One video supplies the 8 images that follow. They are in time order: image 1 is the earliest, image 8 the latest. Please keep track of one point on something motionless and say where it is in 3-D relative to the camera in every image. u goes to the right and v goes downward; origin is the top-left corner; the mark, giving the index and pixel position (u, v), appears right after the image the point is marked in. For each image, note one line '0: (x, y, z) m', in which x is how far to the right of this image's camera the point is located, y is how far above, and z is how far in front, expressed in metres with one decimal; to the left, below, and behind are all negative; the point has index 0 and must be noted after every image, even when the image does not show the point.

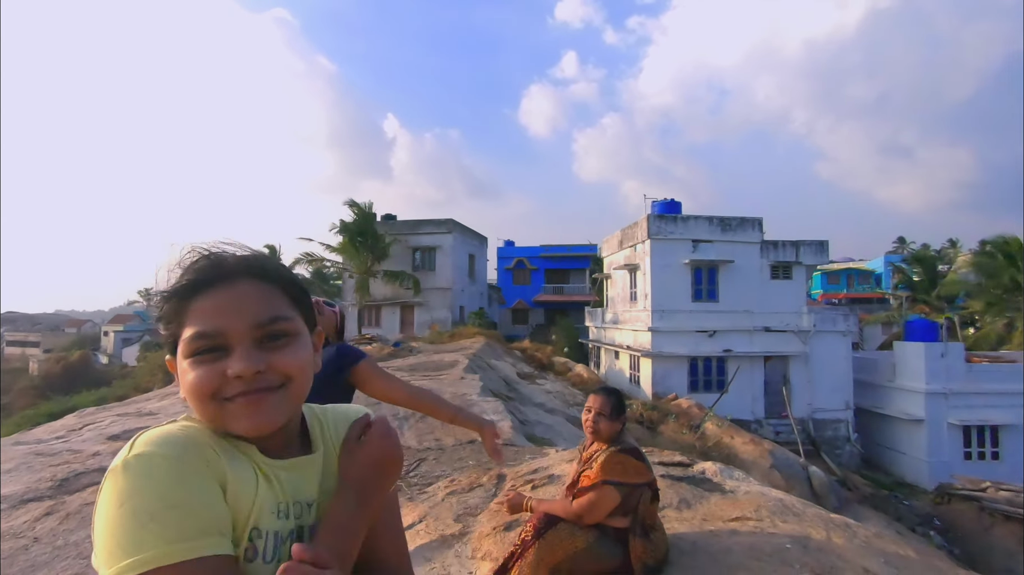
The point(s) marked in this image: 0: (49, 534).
0: (-3.9, -2.1, +5.0) m
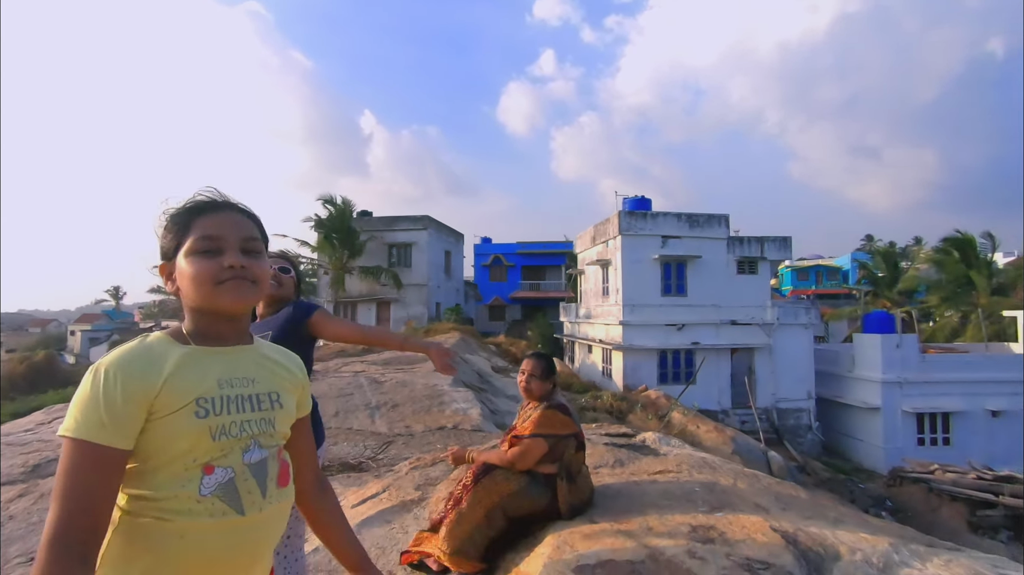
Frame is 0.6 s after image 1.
0: (-4.2, -2.0, +5.2) m
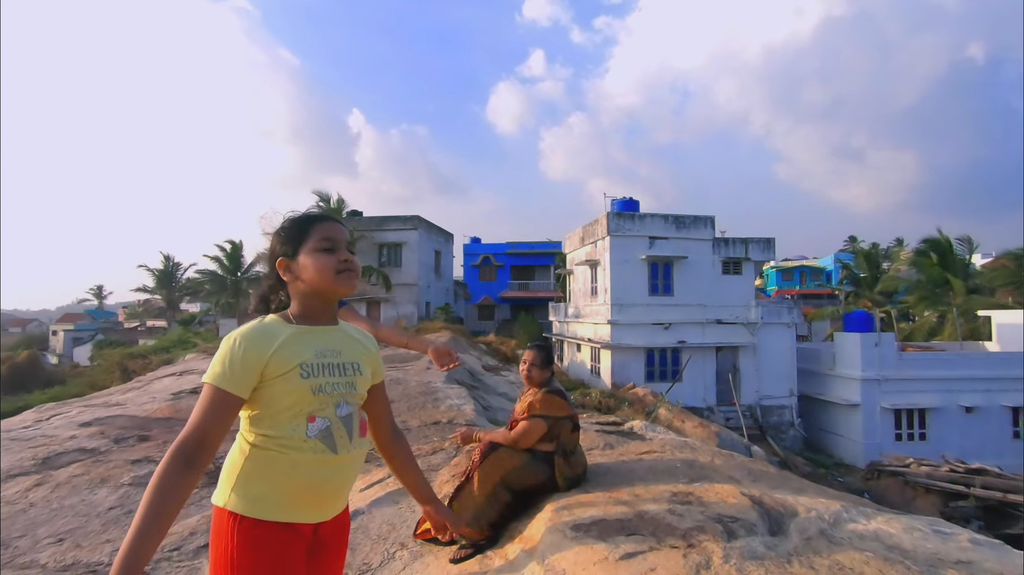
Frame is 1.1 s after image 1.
0: (-4.3, -1.9, +5.5) m
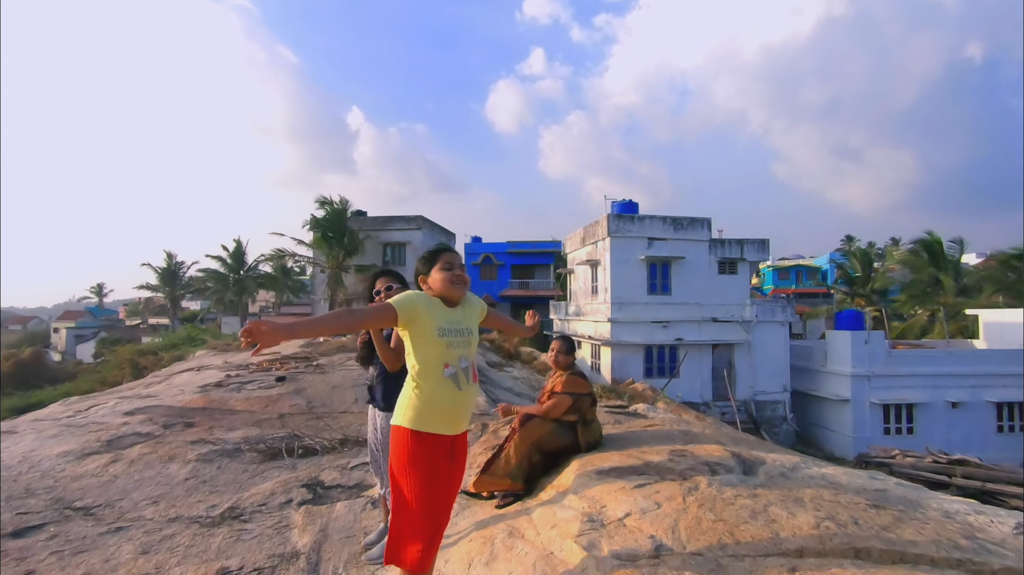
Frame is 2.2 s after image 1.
0: (-4.1, -2.0, +6.3) m
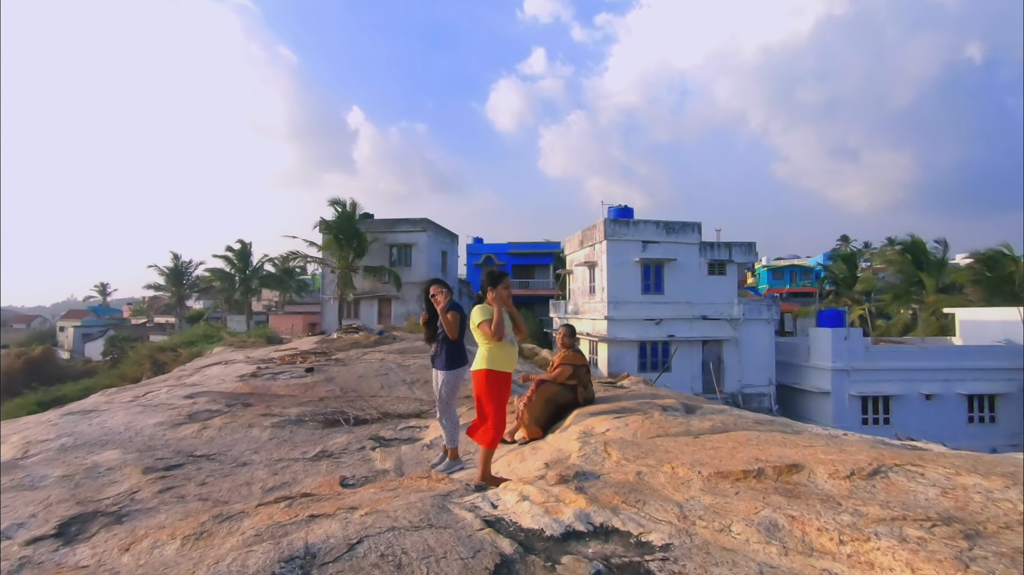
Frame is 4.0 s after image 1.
0: (-3.9, -2.0, +7.9) m
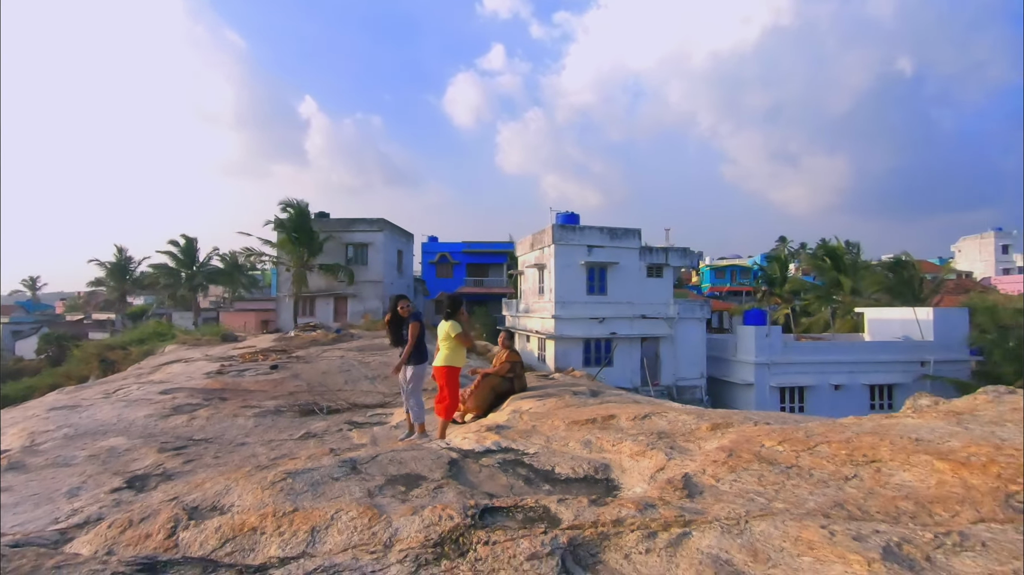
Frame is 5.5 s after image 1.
0: (-4.7, -2.1, +9.1) m
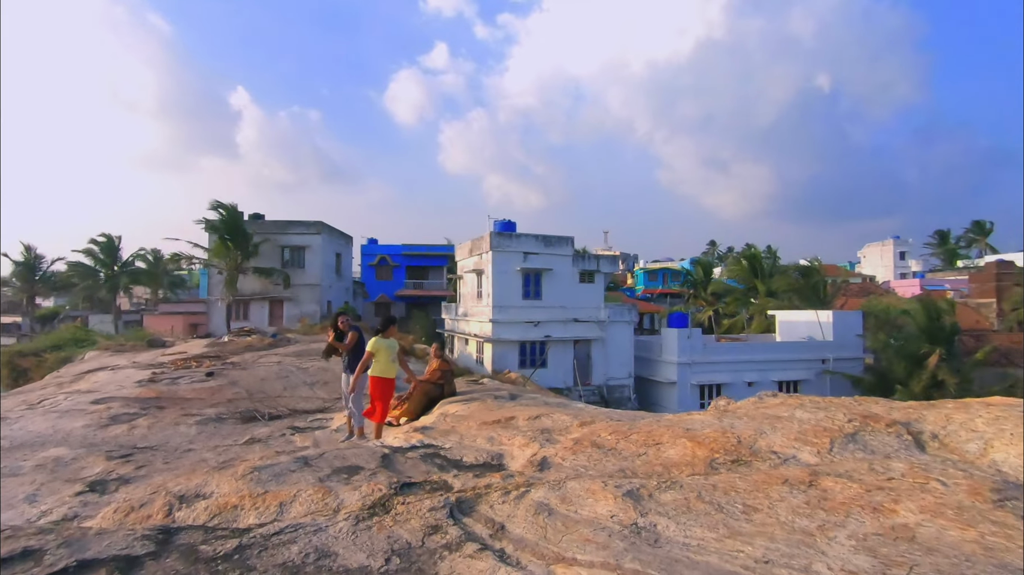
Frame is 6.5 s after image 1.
0: (-5.8, -2.3, +9.5) m
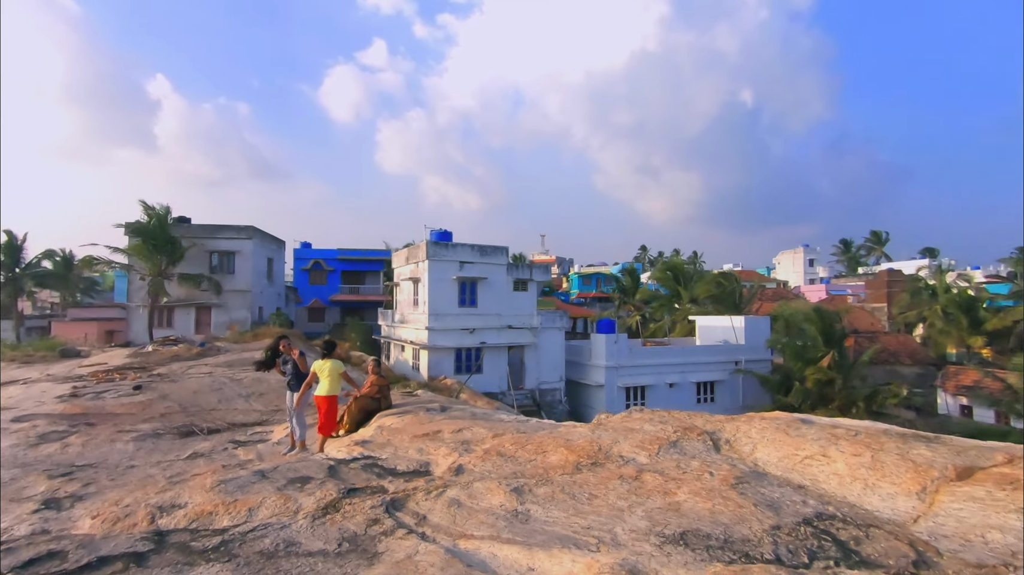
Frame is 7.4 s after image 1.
0: (-6.9, -2.6, +9.6) m
